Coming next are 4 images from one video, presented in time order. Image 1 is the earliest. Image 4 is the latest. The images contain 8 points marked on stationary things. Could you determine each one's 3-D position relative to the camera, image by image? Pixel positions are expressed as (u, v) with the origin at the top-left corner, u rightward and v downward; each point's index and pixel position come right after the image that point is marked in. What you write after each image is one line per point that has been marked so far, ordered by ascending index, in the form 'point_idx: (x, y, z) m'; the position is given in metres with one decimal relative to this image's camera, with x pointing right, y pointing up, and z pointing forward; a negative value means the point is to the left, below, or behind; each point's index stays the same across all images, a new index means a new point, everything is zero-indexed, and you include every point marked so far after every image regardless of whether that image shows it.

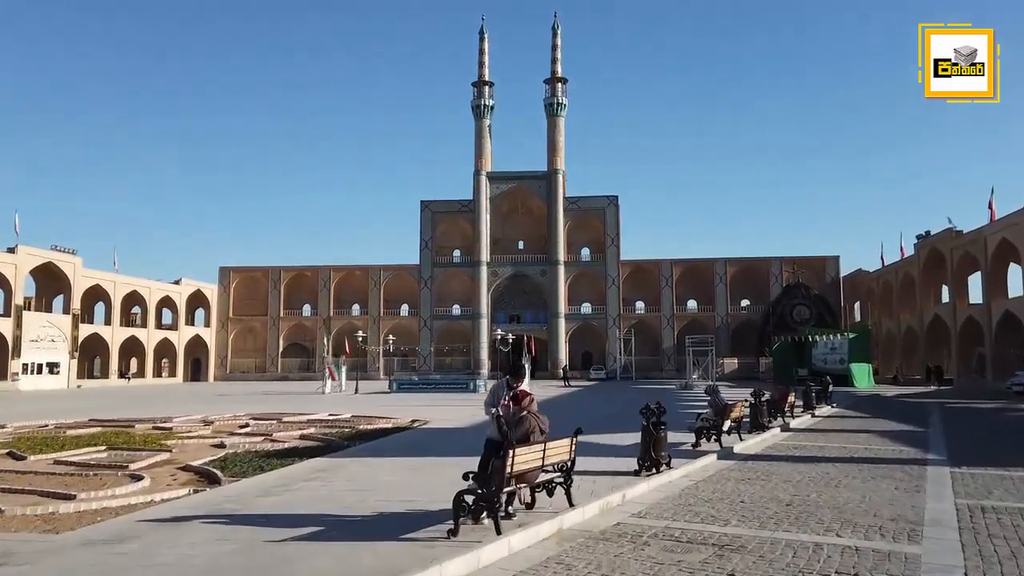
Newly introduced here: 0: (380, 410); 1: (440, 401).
0: (-2.8, -2.5, +16.0) m
1: (-1.8, -2.8, +19.0) m
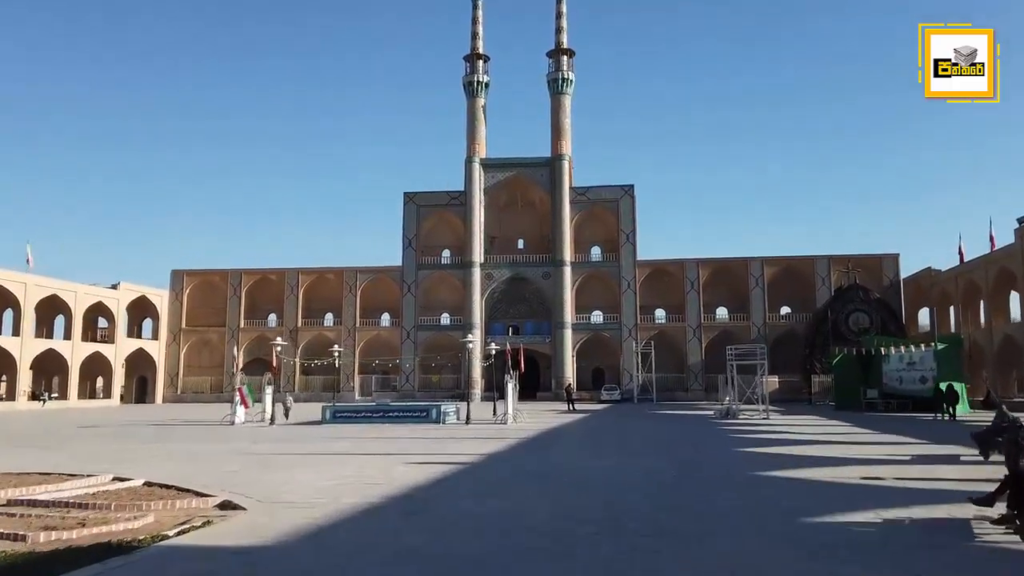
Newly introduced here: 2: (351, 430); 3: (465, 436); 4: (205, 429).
0: (-3.4, -2.1, +9.3) m
1: (-2.4, -2.5, +12.3) m
2: (-3.2, -2.8, +15.4) m
3: (-0.9, -2.8, +14.6) m
4: (-6.6, -3.1, +16.8) m
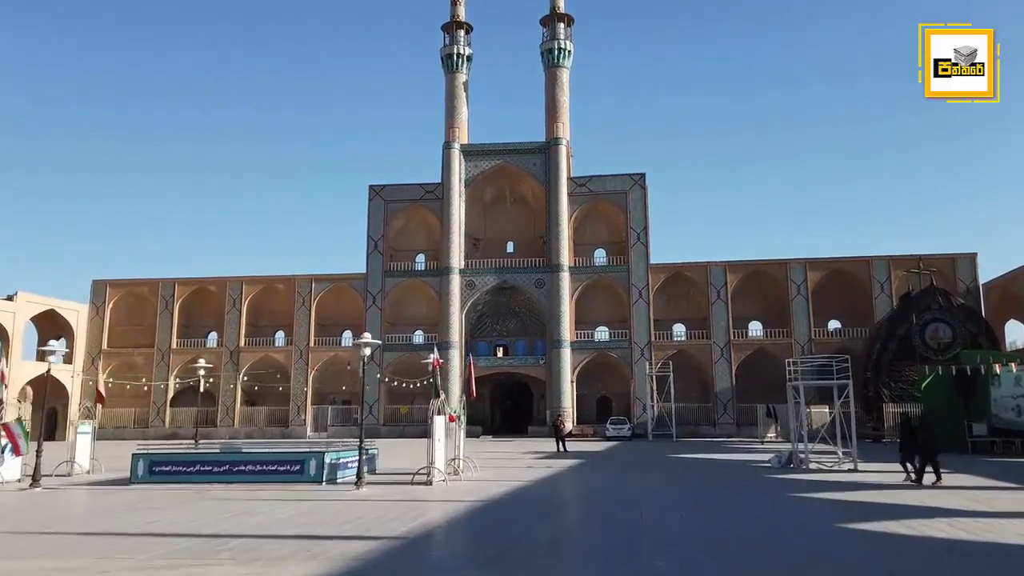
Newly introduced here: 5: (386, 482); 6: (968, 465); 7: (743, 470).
0: (-4.5, -1.4, +2.6) m
1: (-3.4, -1.9, +5.5) m
2: (-4.2, -2.4, +8.6) m
3: (-1.9, -2.3, +7.8) m
4: (-7.6, -2.7, +10.0) m
5: (-1.7, -2.6, +10.3) m
6: (+10.2, -4.0, +17.3) m
7: (+4.2, -3.4, +14.1) m
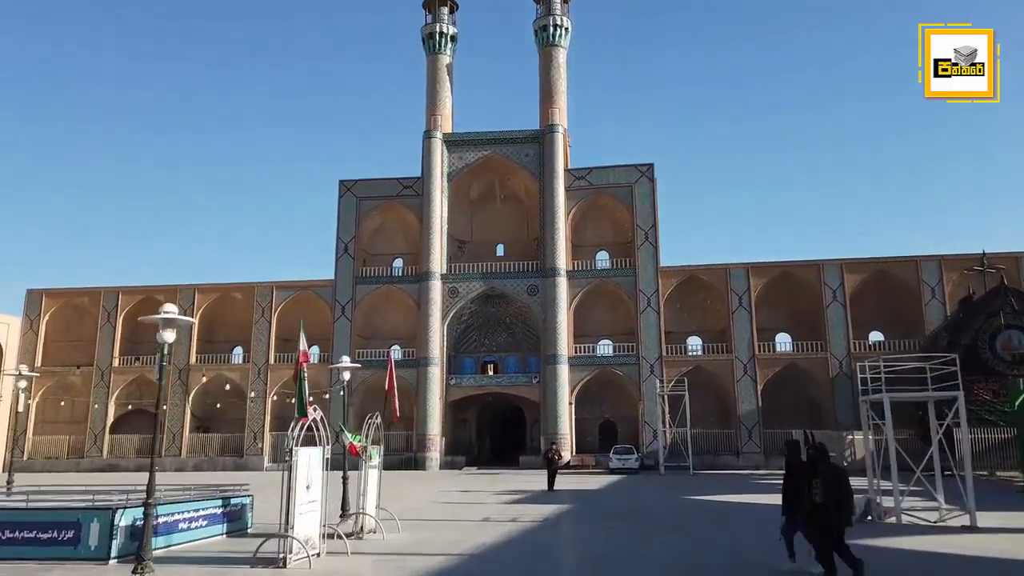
0: (-5.2, -0.7, -1.6) m
1: (-4.1, -1.3, +1.3) m
2: (-4.8, -1.9, +4.4) m
3: (-2.6, -1.8, +3.6) m
4: (-8.2, -2.2, +5.9) m
5: (-2.3, -2.2, +6.1) m
6: (+9.7, -3.7, +12.9) m
7: (+3.6, -3.1, +9.9) m
